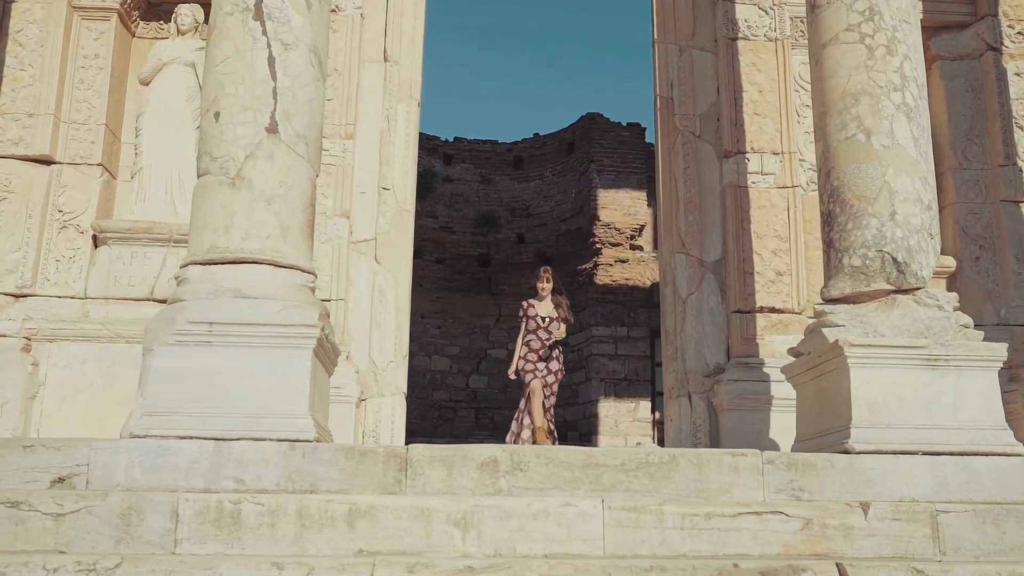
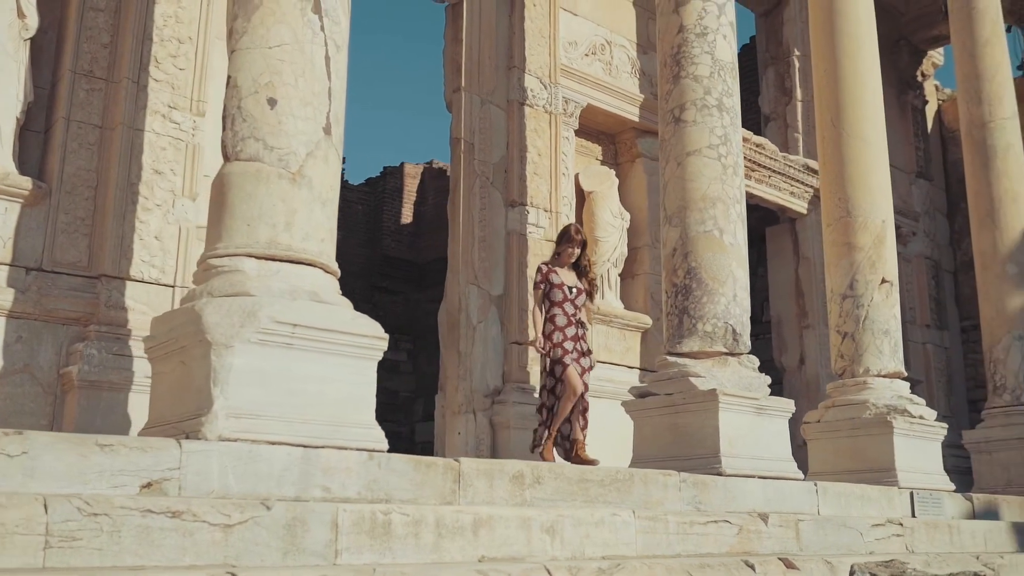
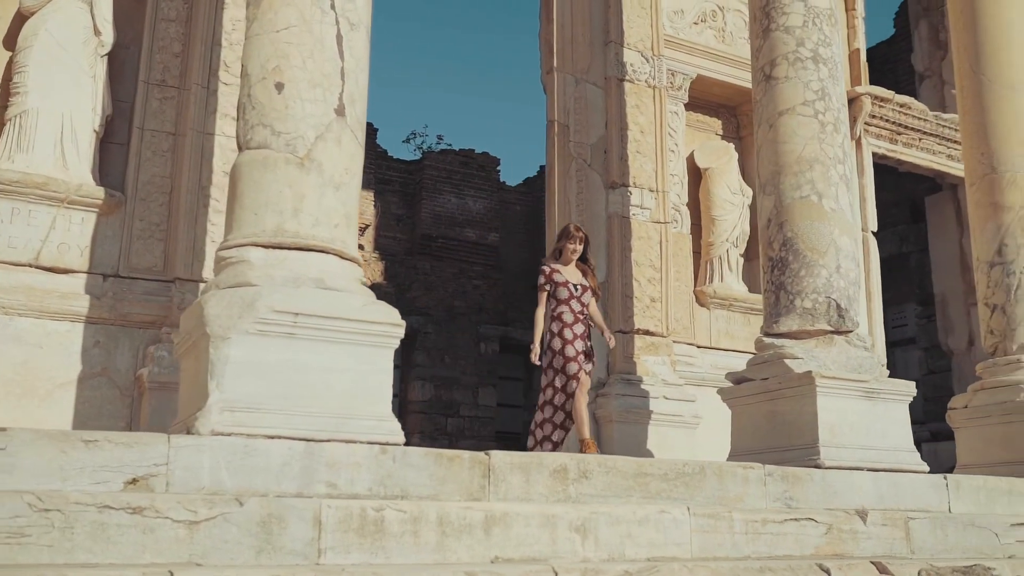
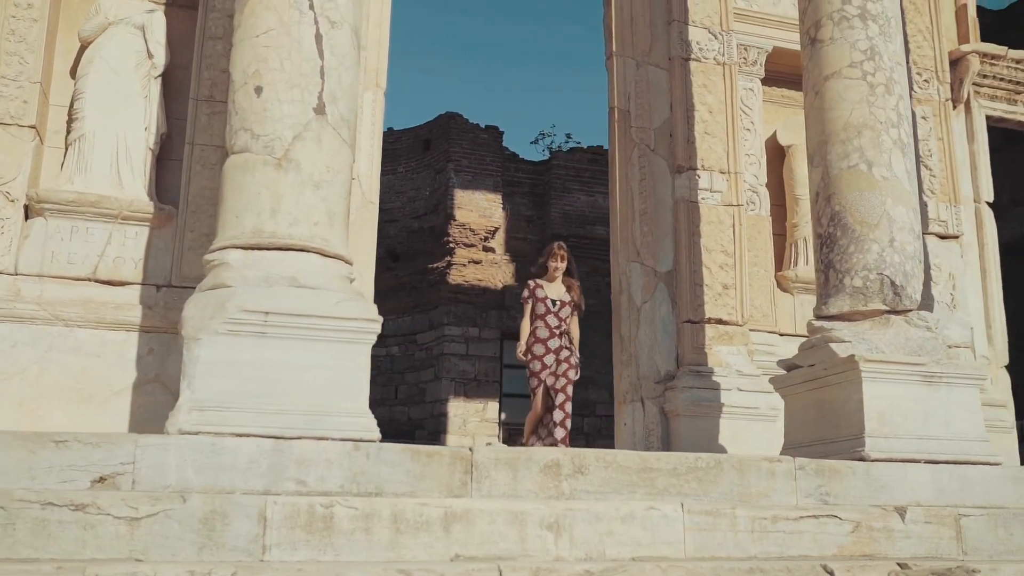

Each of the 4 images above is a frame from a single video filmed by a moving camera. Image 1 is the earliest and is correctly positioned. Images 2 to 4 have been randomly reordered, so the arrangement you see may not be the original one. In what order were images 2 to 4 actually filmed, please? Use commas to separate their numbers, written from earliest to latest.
4, 3, 2
